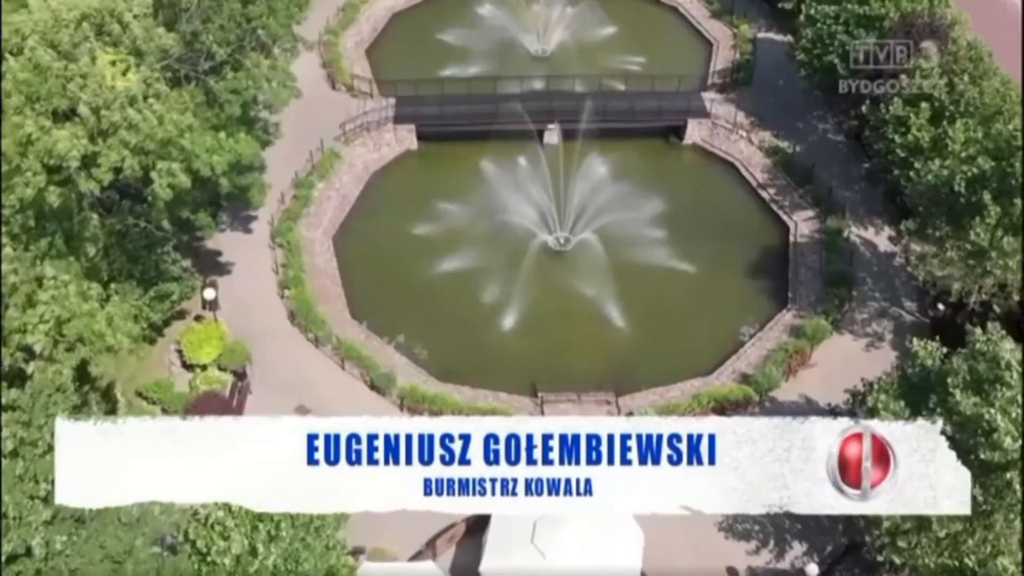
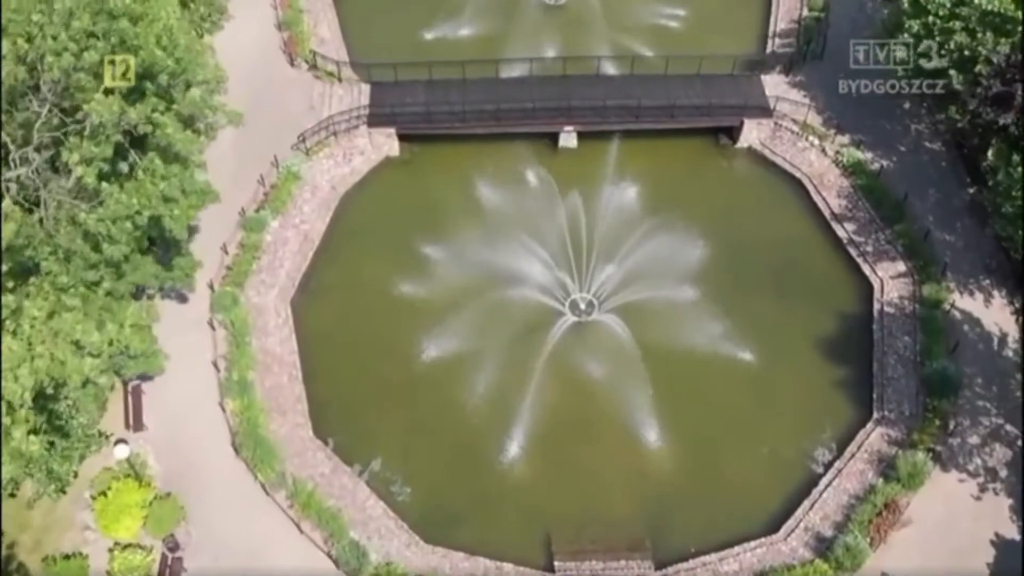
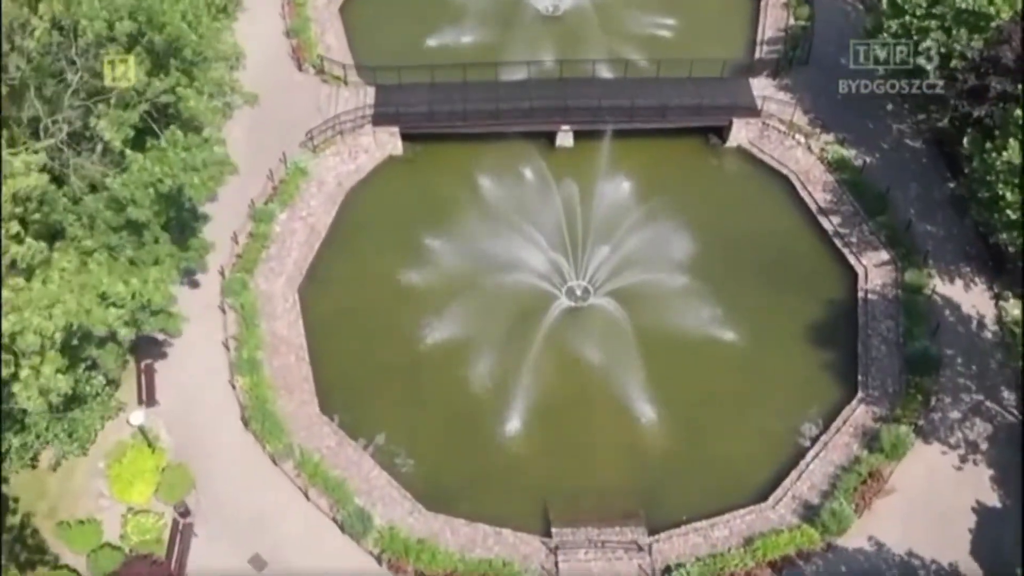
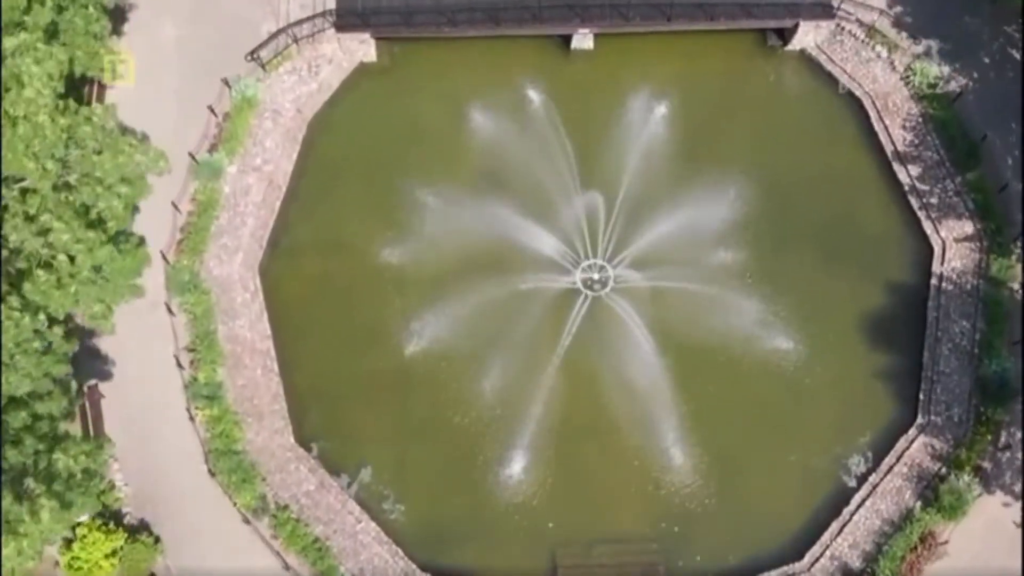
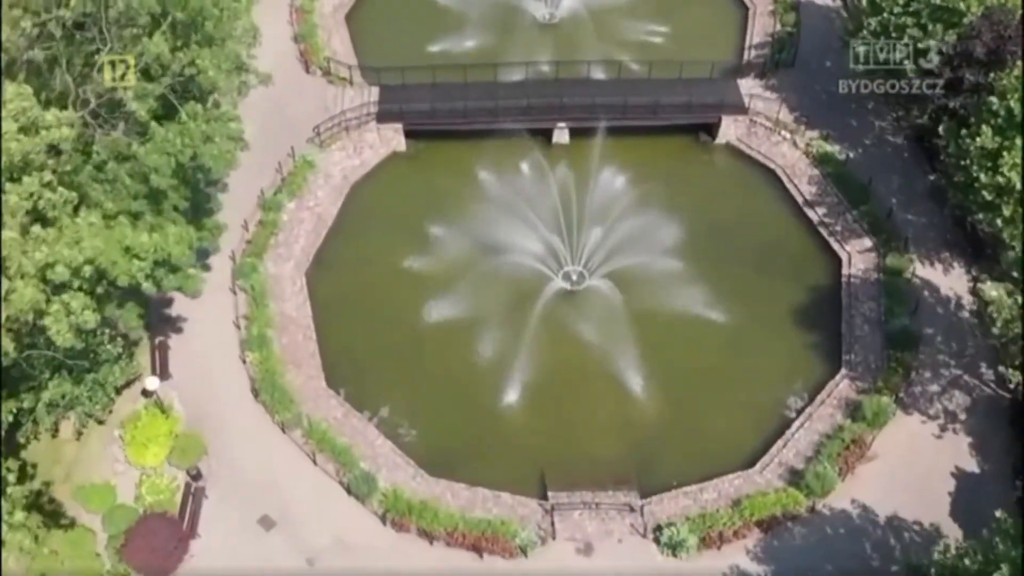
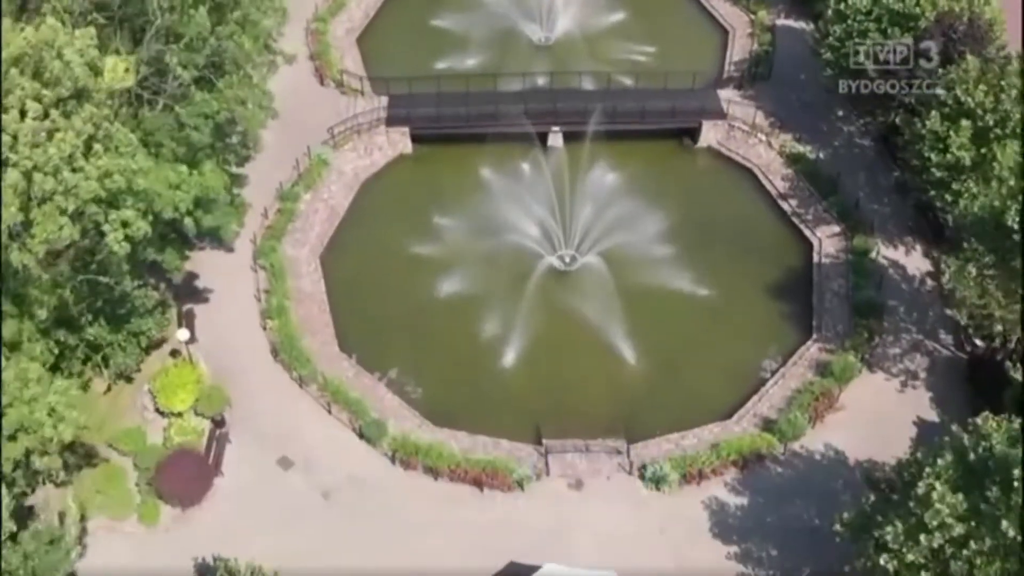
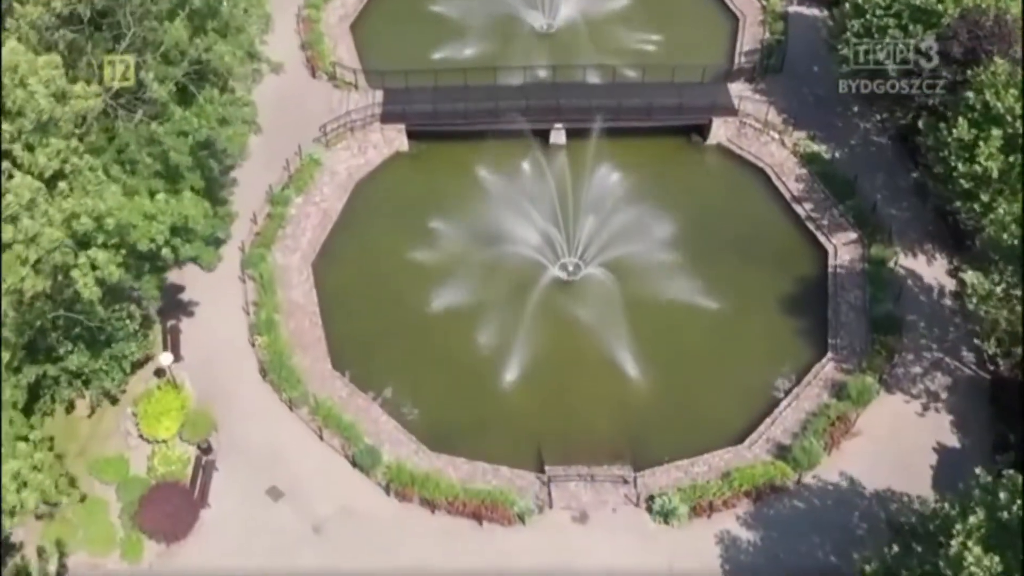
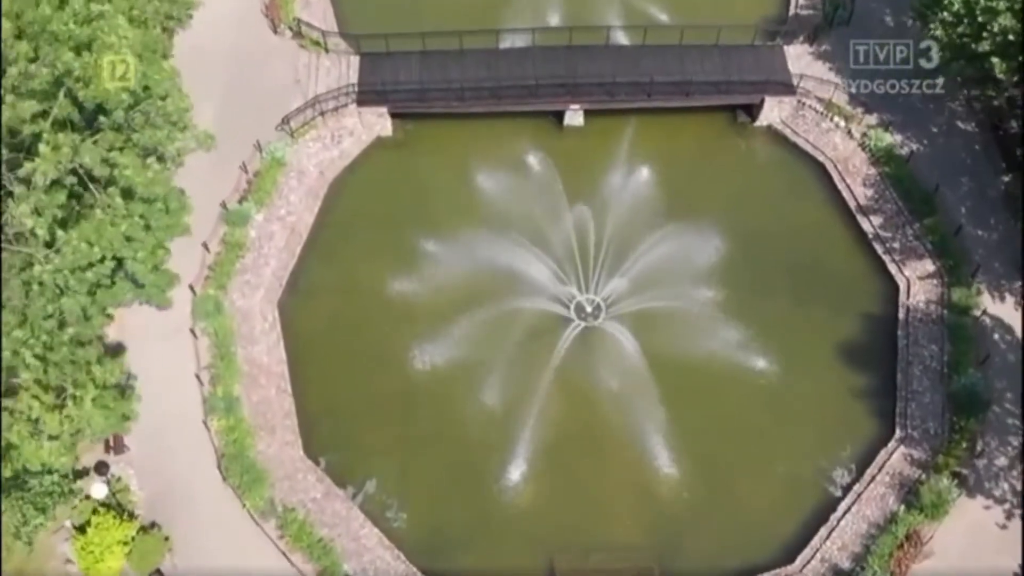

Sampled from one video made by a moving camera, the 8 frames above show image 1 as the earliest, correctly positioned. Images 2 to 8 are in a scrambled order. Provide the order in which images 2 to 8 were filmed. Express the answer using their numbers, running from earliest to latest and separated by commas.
6, 7, 5, 3, 2, 8, 4
